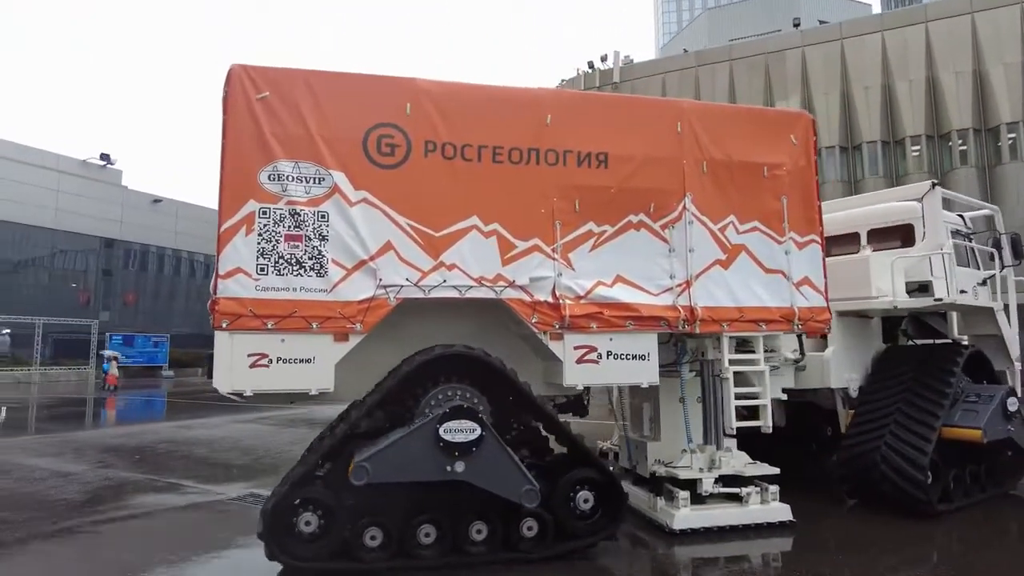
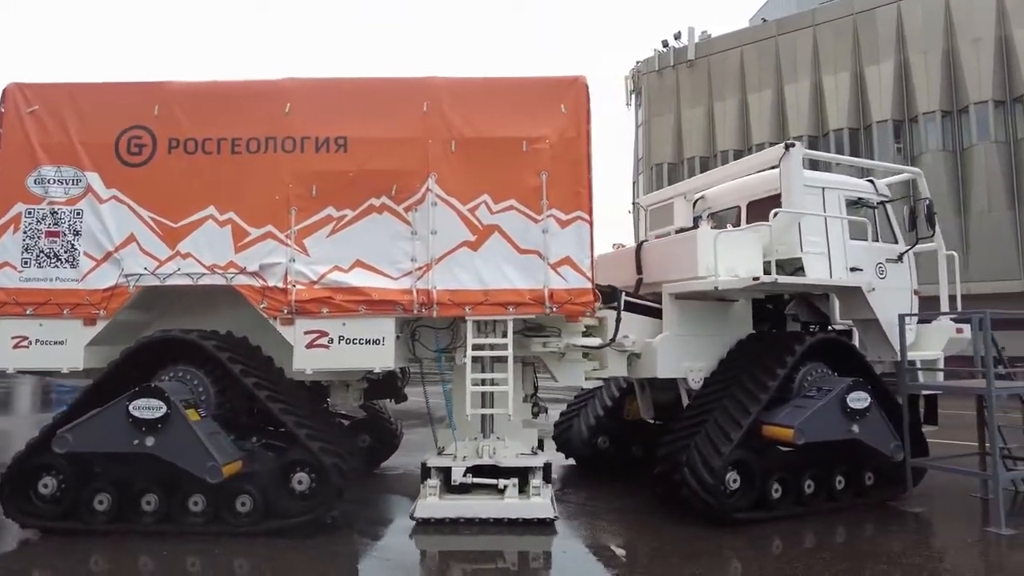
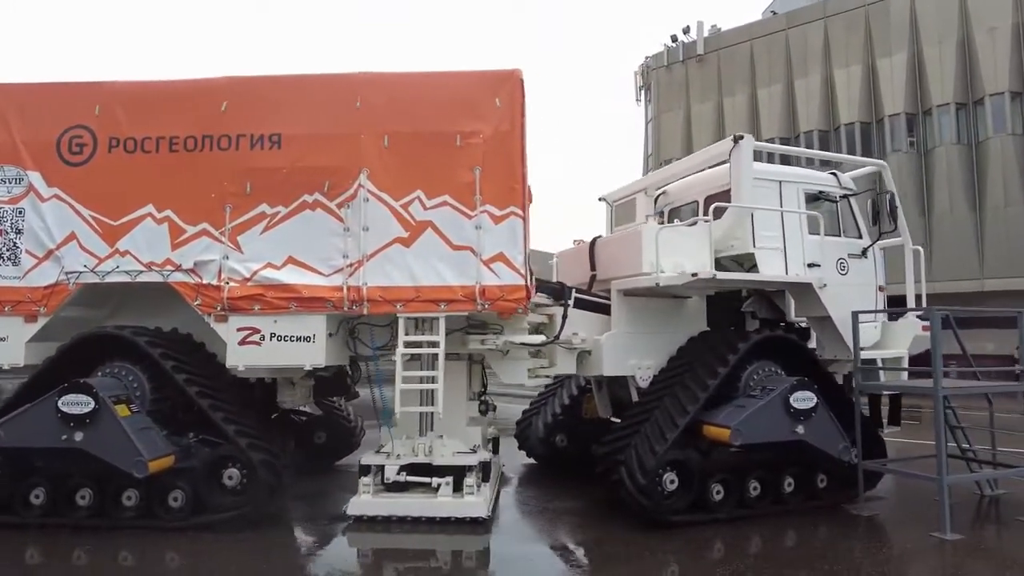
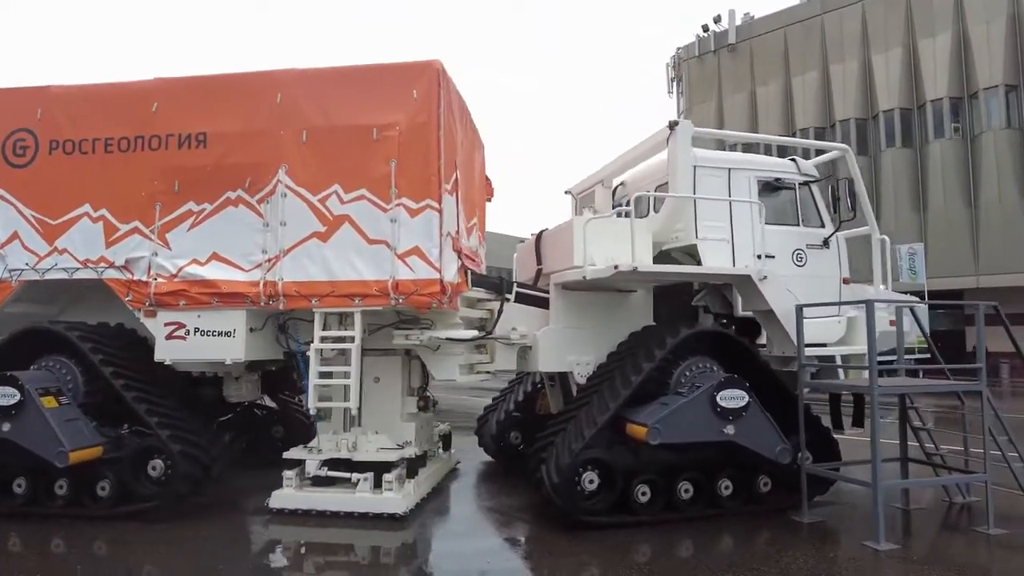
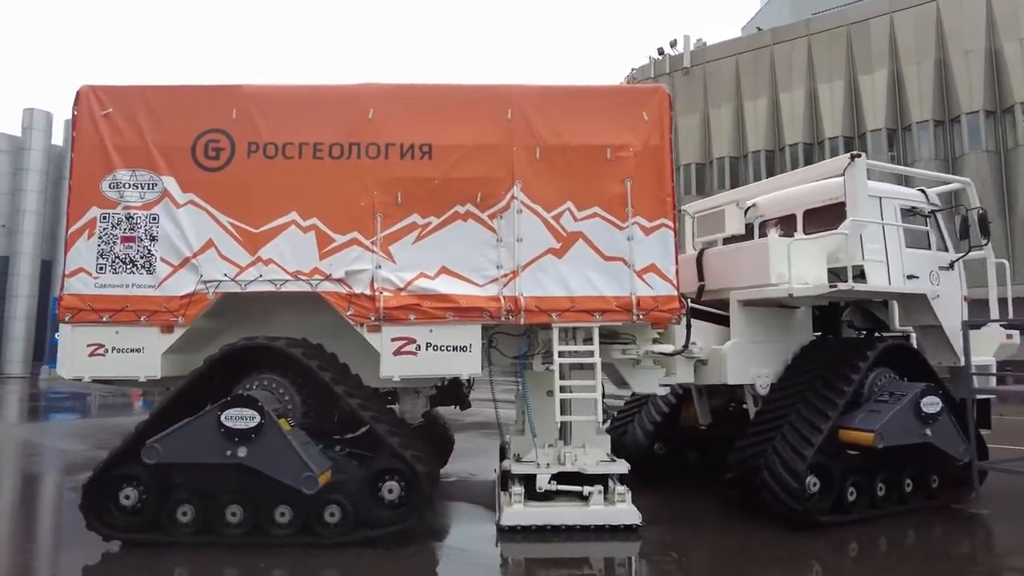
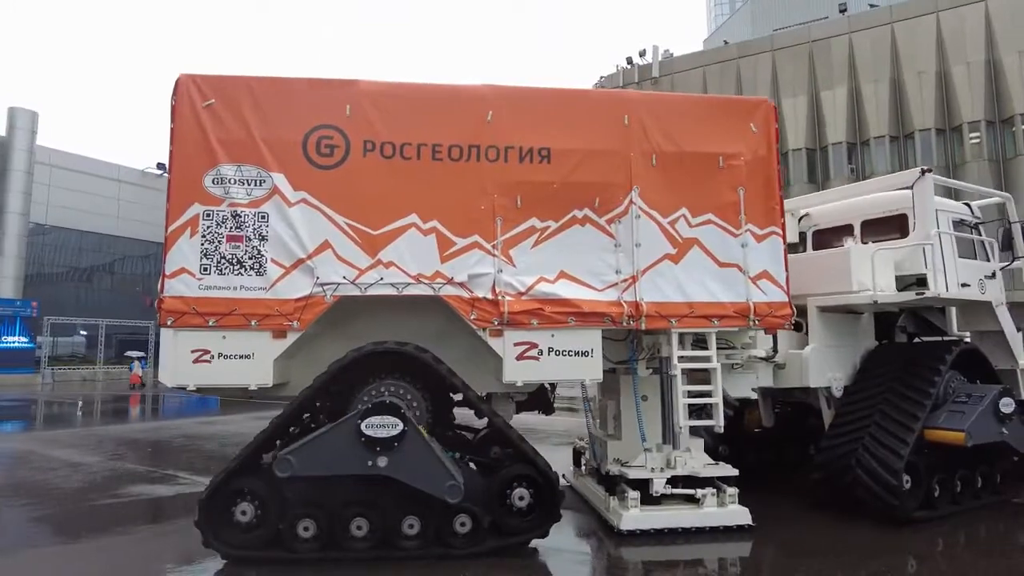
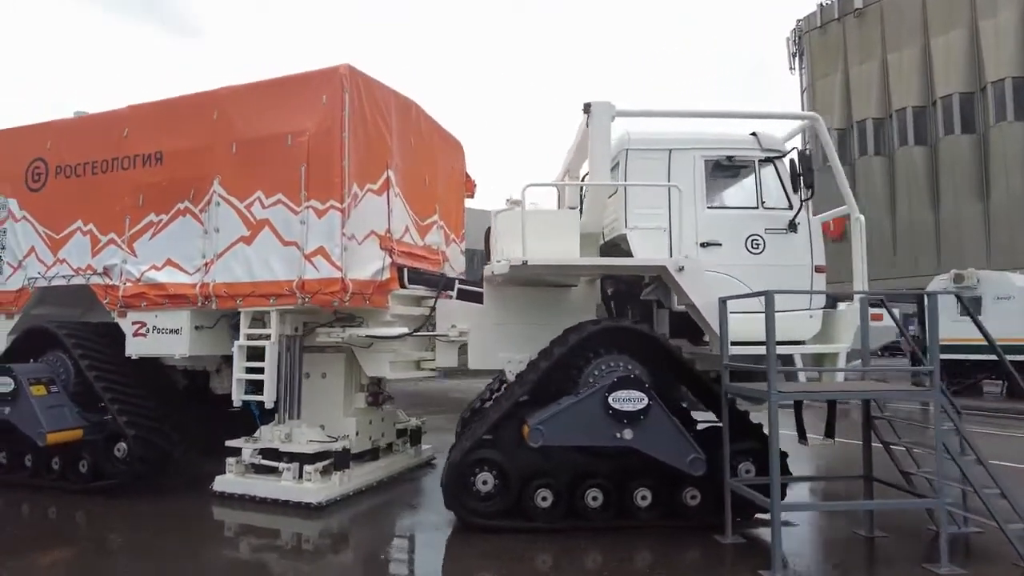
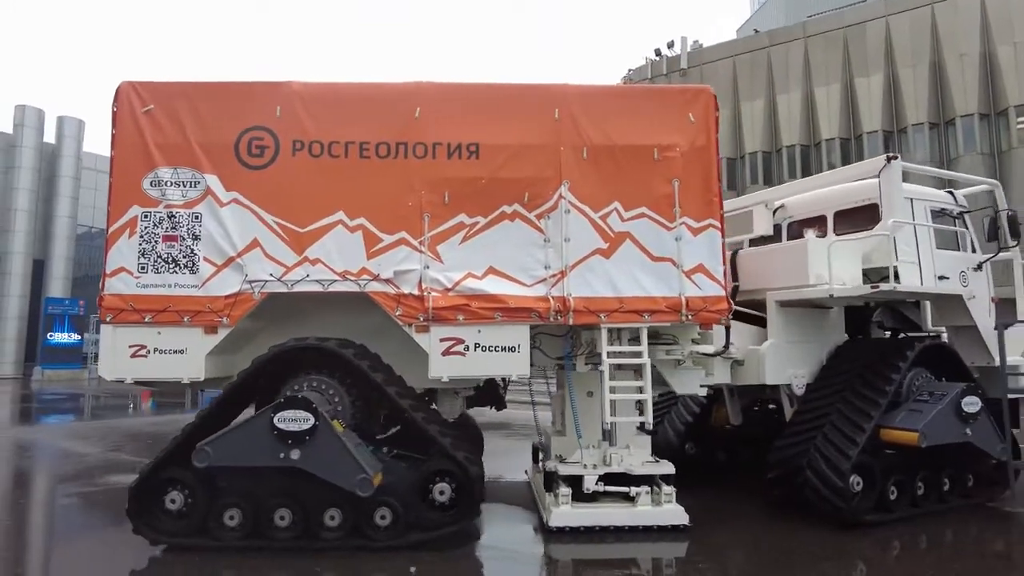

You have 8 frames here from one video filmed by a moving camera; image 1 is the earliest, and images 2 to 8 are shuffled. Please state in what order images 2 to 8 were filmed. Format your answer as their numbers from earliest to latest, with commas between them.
6, 8, 5, 2, 3, 4, 7
